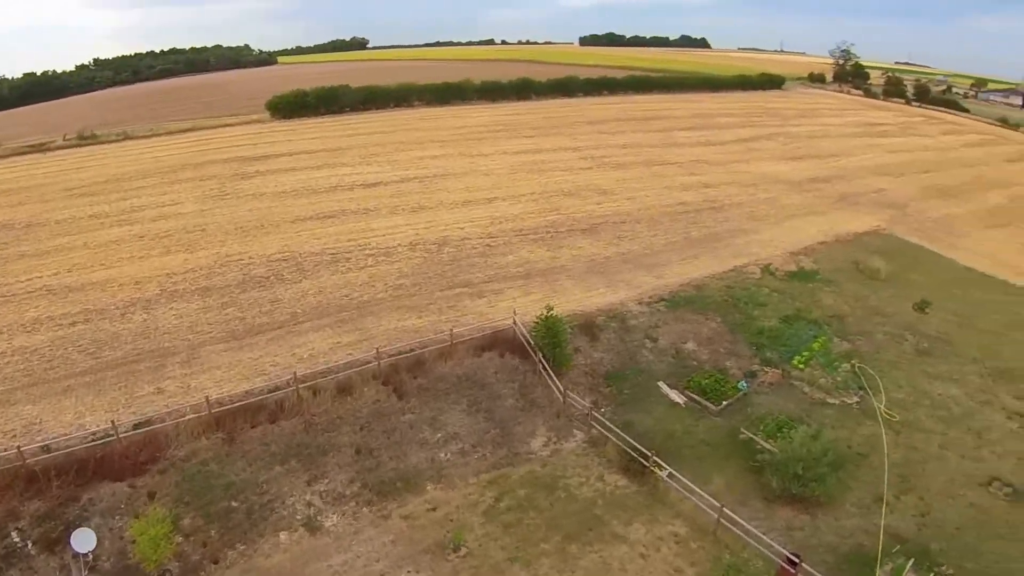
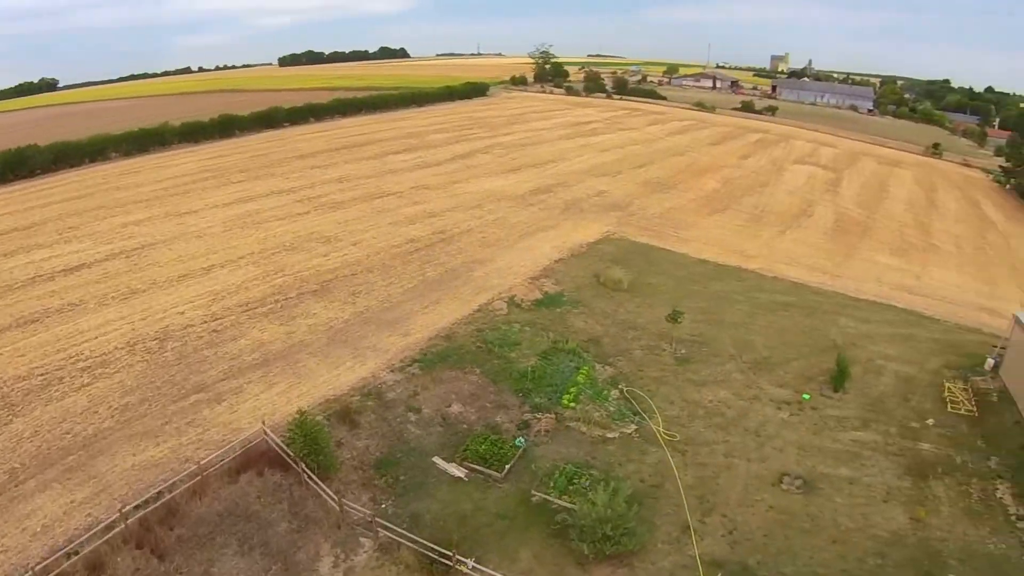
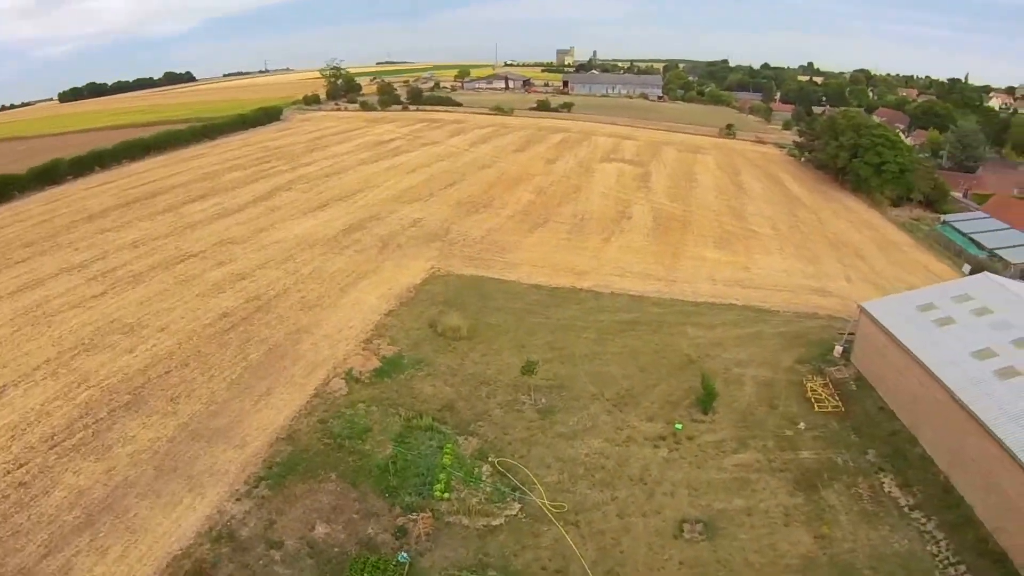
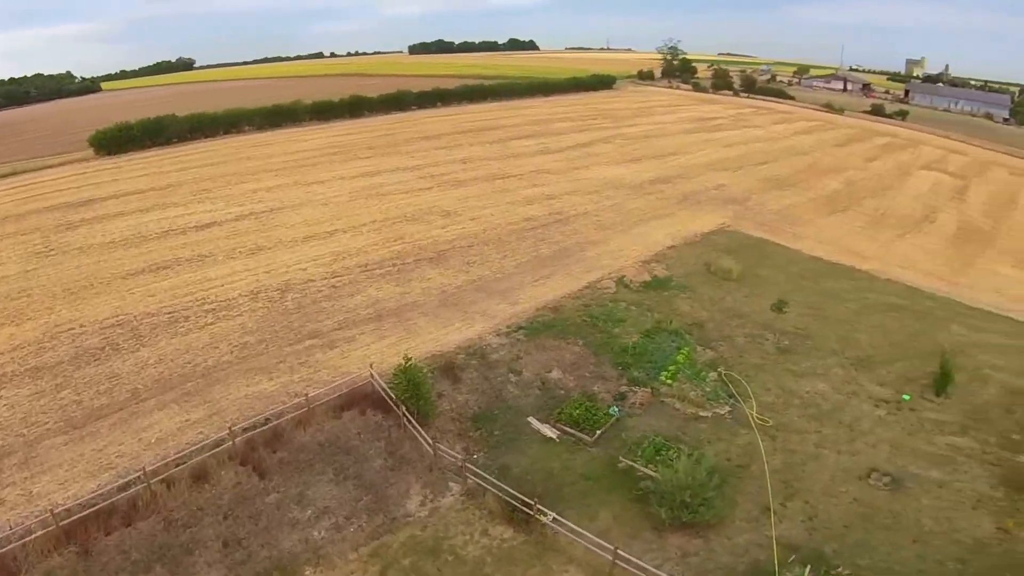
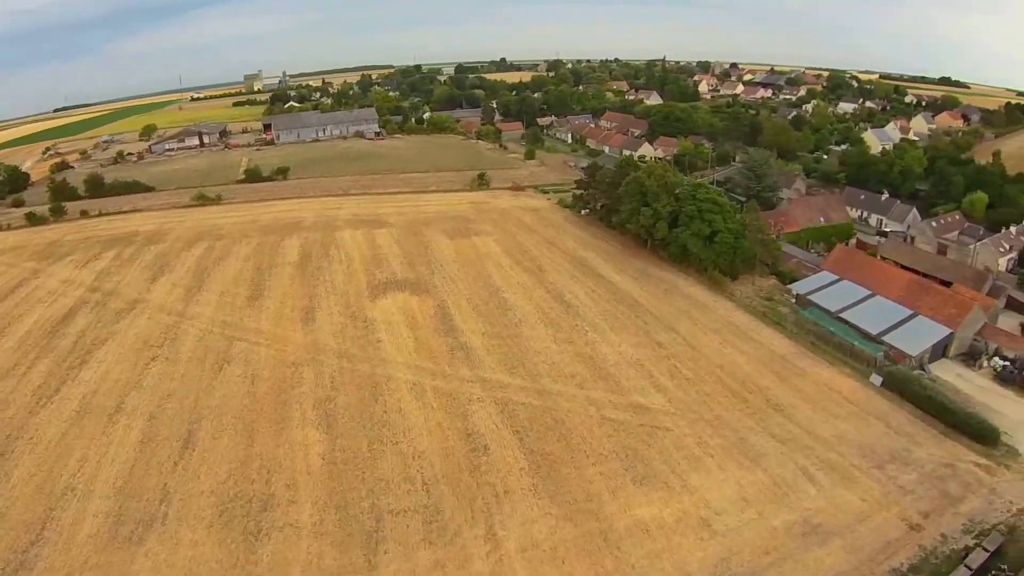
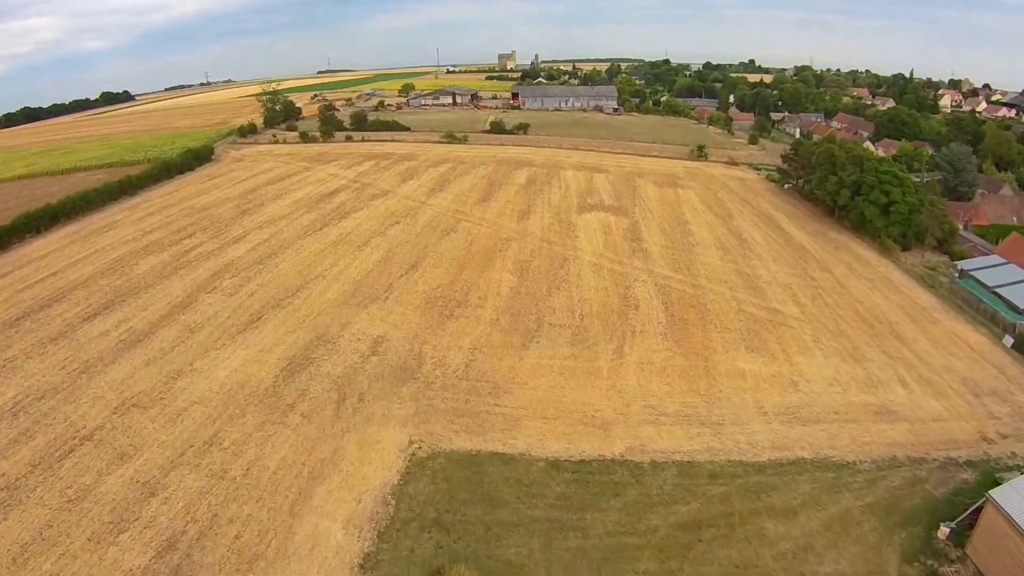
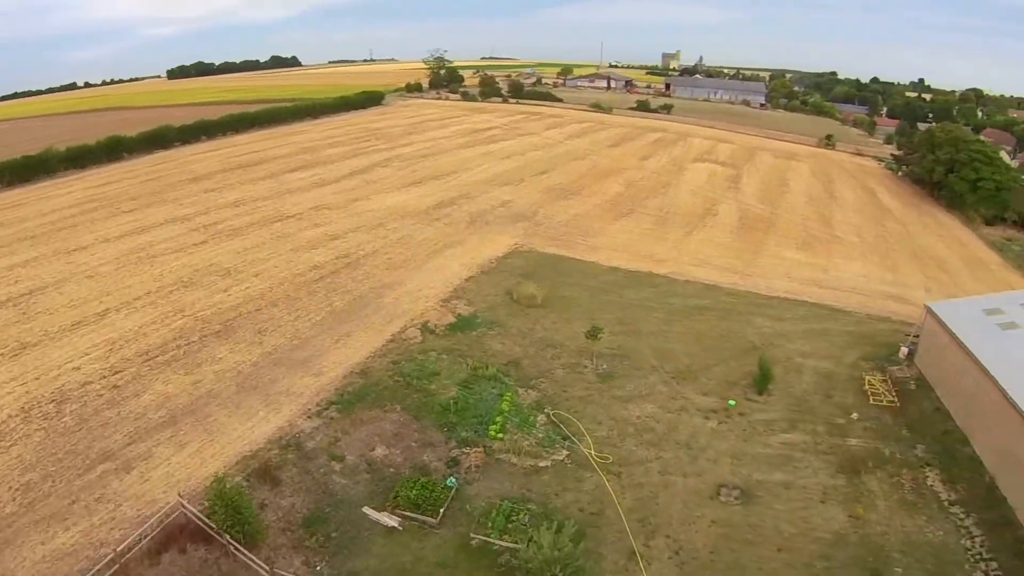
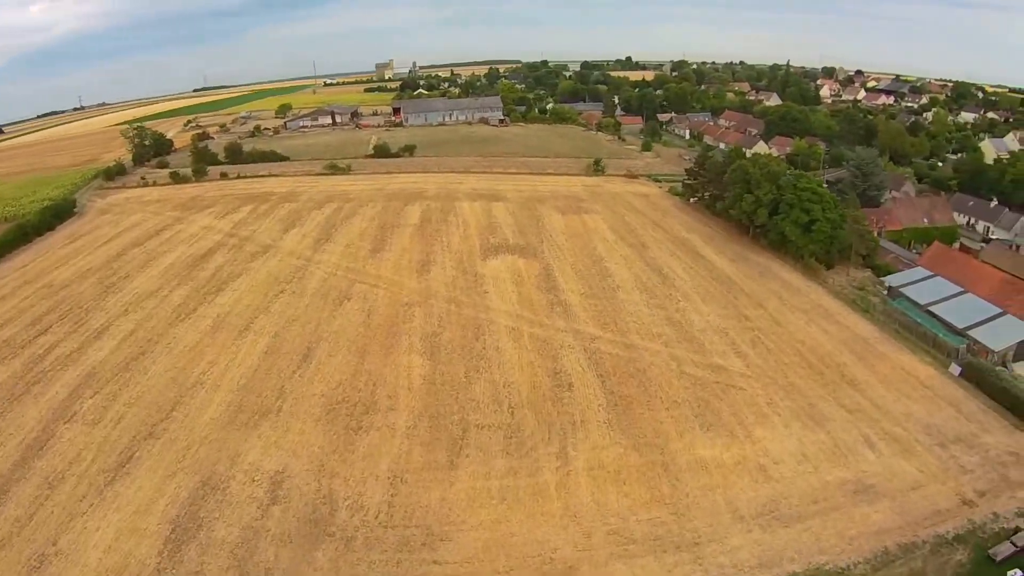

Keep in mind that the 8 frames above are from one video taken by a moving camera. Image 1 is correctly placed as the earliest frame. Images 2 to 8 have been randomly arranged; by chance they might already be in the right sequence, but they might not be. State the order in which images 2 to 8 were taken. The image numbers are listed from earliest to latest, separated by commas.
4, 2, 7, 3, 6, 8, 5
